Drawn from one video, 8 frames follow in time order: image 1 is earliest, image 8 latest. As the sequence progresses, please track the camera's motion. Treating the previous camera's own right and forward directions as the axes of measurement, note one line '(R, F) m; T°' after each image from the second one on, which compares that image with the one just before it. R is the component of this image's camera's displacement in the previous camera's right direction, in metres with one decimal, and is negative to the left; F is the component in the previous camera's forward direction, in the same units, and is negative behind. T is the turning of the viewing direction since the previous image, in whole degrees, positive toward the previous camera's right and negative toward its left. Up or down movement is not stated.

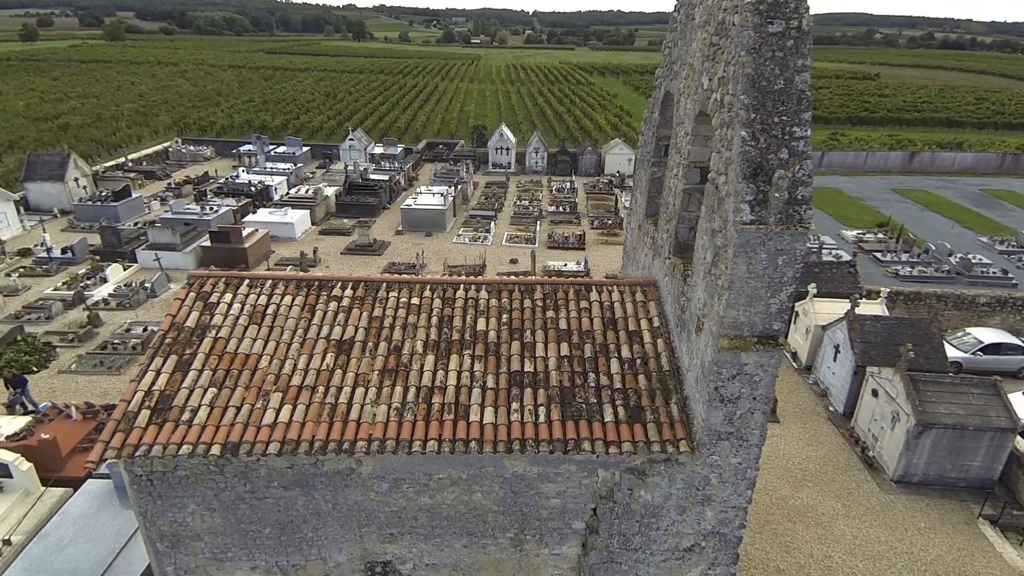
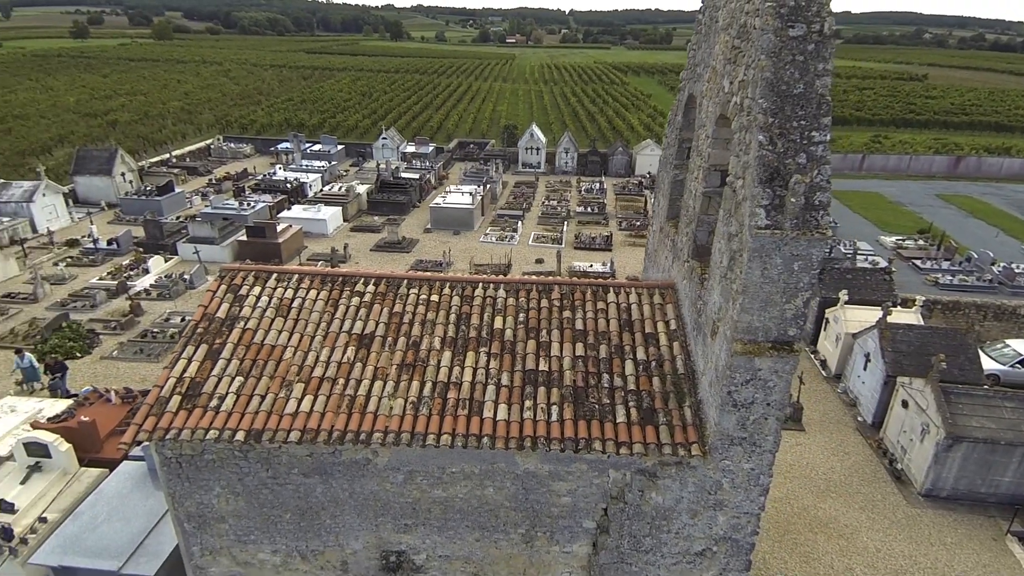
(+0.2, -0.1) m; -3°
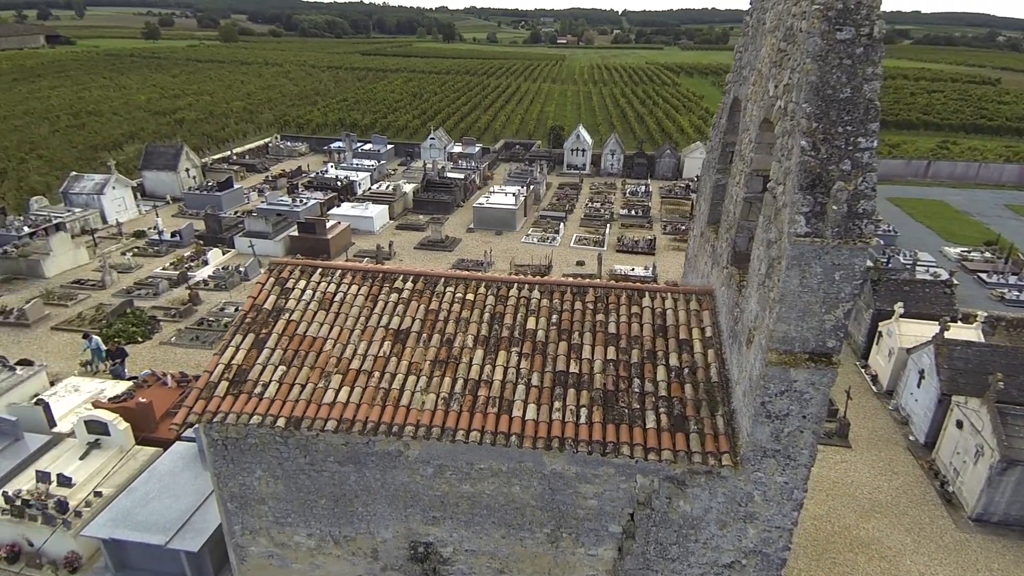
(+0.2, -0.1) m; -4°
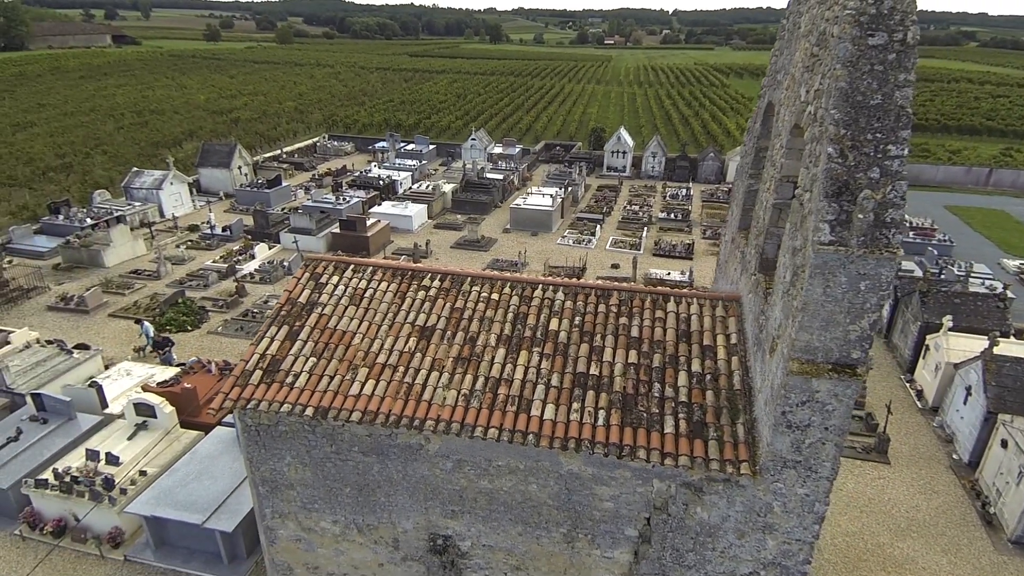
(+0.3, -0.1) m; -4°
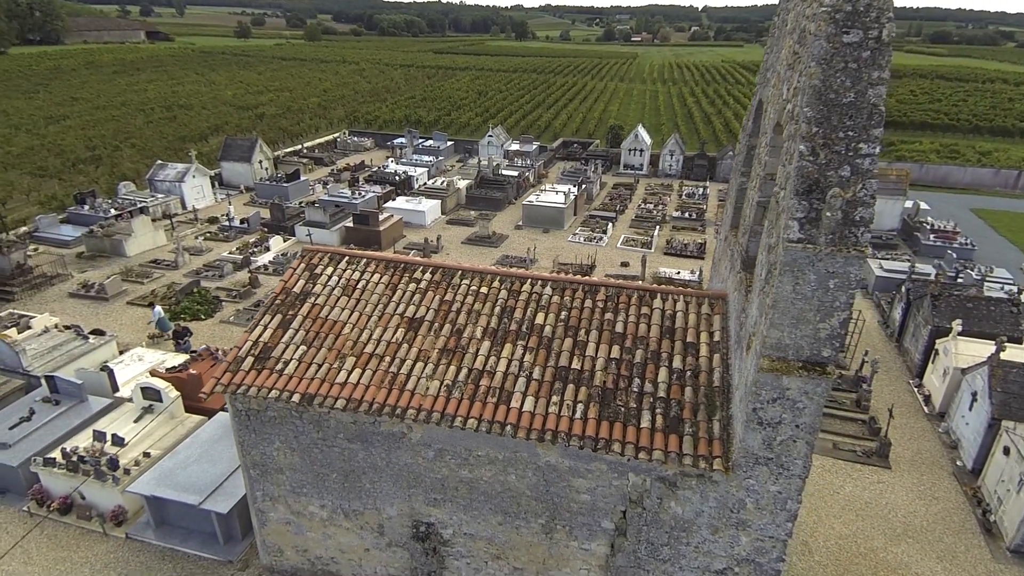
(+0.6, -0.1) m; -2°
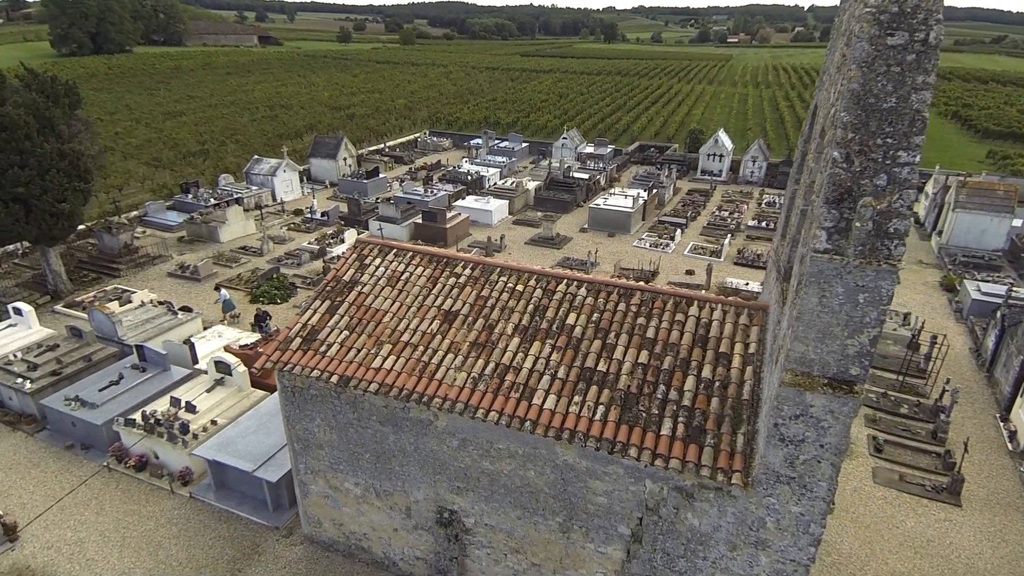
(+0.7, -0.1) m; -7°
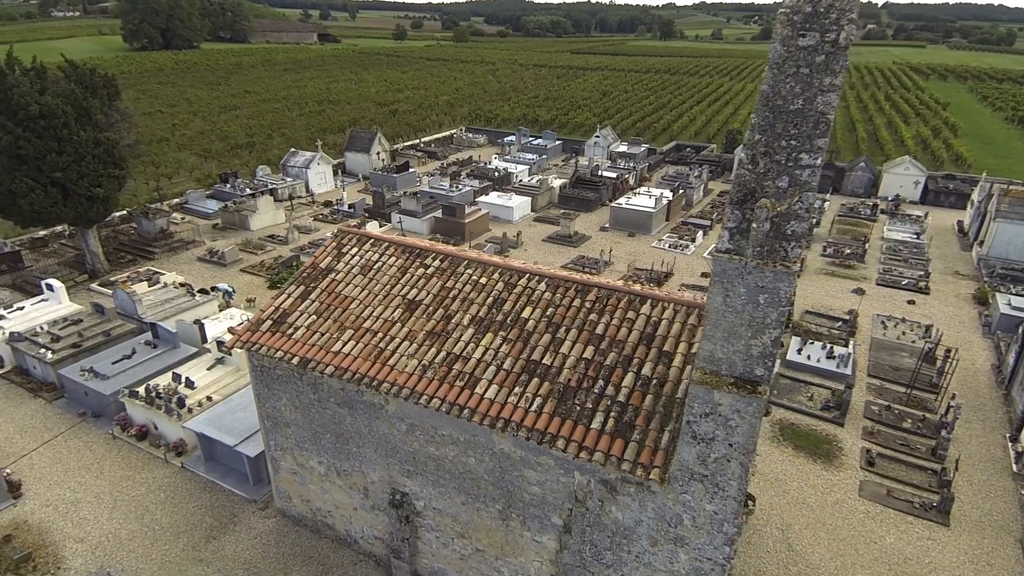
(+1.6, -0.2) m; -5°
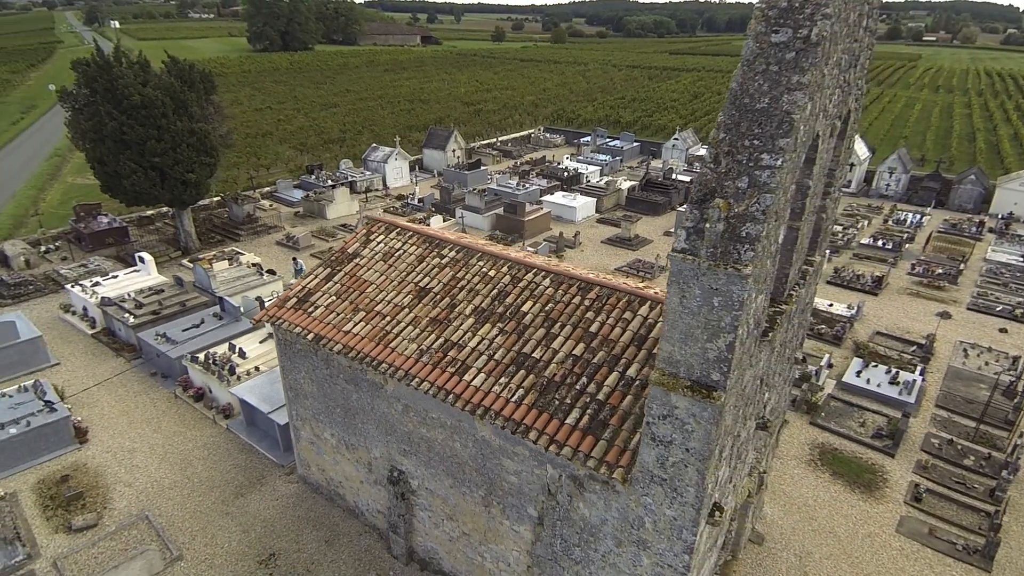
(+1.5, -0.1) m; -8°
